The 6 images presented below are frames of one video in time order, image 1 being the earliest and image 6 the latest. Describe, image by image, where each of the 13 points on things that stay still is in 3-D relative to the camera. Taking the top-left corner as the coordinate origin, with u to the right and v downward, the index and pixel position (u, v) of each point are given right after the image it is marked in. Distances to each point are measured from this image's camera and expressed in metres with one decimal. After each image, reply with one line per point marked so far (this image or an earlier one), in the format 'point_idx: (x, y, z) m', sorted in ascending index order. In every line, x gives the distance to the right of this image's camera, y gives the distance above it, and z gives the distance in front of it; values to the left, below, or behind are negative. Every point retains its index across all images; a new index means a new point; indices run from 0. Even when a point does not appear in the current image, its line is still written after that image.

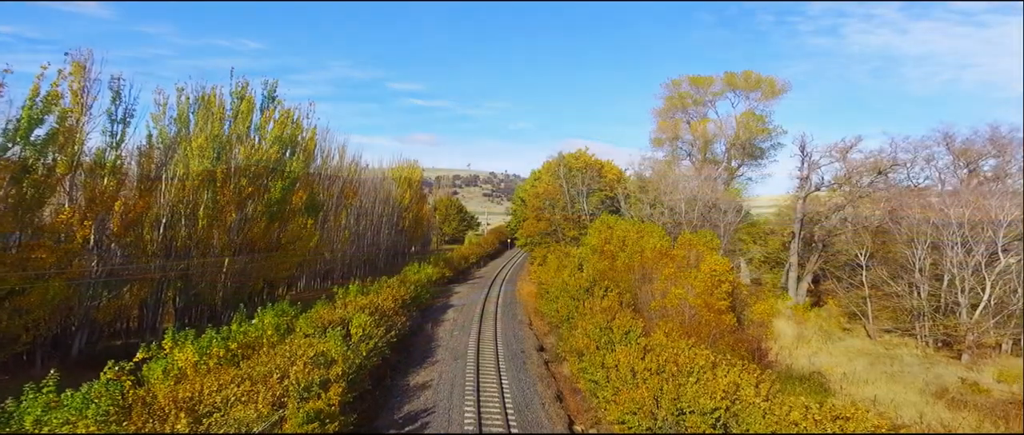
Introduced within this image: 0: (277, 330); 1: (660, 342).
0: (-7.0, -3.4, +15.3) m
1: (+4.6, -3.8, +15.6) m
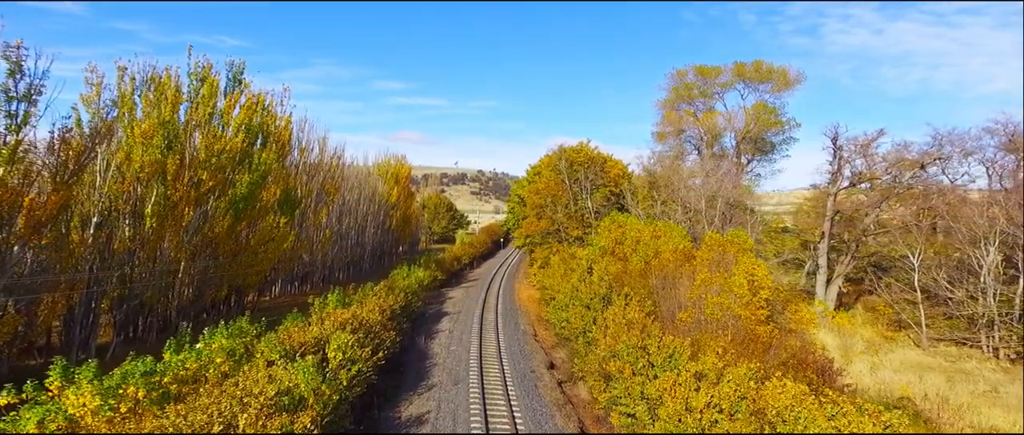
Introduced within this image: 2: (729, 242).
0: (-6.5, -3.3, +12.0) m
1: (+5.1, -3.7, +12.6) m
2: (+7.7, -0.9, +19.0) m
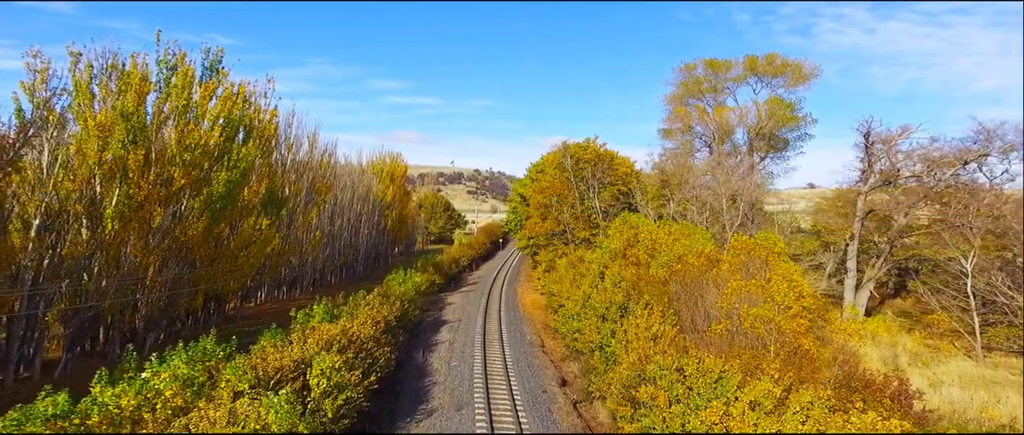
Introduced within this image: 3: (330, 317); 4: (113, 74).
0: (-6.2, -3.3, +9.9) m
1: (+5.4, -3.7, +10.6) m
2: (+8.0, -0.9, +17.0) m
3: (-6.1, -3.4, +17.4) m
4: (-12.5, +4.5, +16.1) m
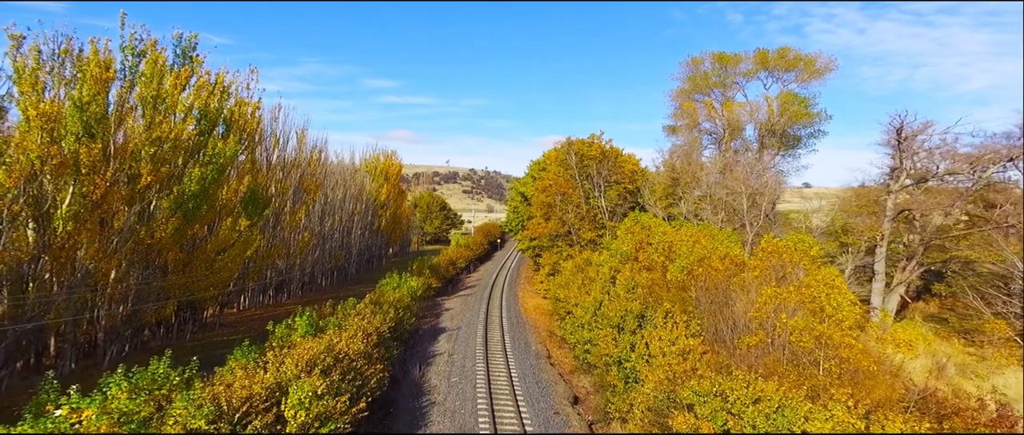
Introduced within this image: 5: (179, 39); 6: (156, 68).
0: (-5.9, -3.3, +8.0) m
1: (+5.7, -3.7, +8.8) m
2: (+8.3, -0.9, +15.2) m
3: (-5.9, -3.3, +15.5) m
4: (-12.2, +4.5, +14.2) m
5: (-11.9, +6.5, +18.5) m
6: (-11.3, +4.9, +16.3) m
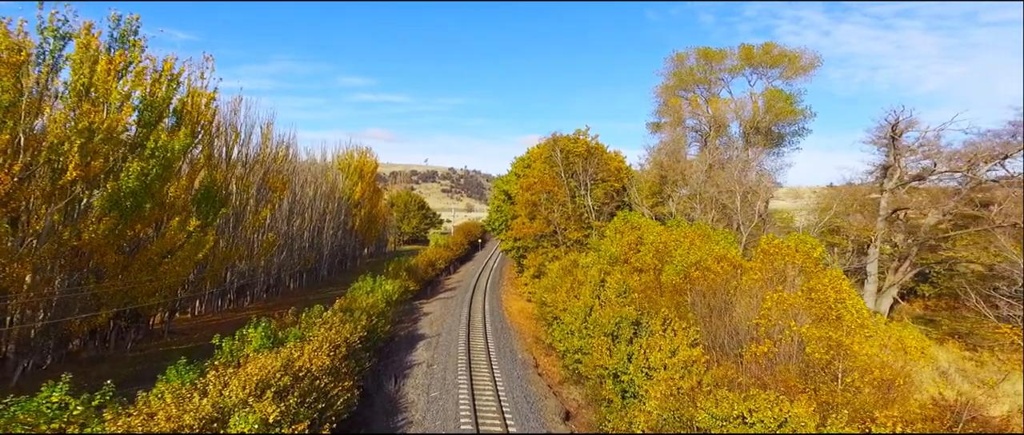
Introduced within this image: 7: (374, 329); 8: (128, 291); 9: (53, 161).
0: (-5.9, -3.3, +6.4) m
1: (+5.6, -3.7, +7.7) m
2: (+7.9, -0.9, +14.2) m
3: (-6.3, -3.4, +13.9) m
4: (-12.5, +4.5, +12.3) m
5: (-12.4, +6.4, +16.6) m
6: (-11.7, +4.9, +14.5) m
7: (-5.0, -4.1, +18.9) m
8: (-11.9, -2.3, +16.2) m
9: (-11.4, +1.5, +13.3) m
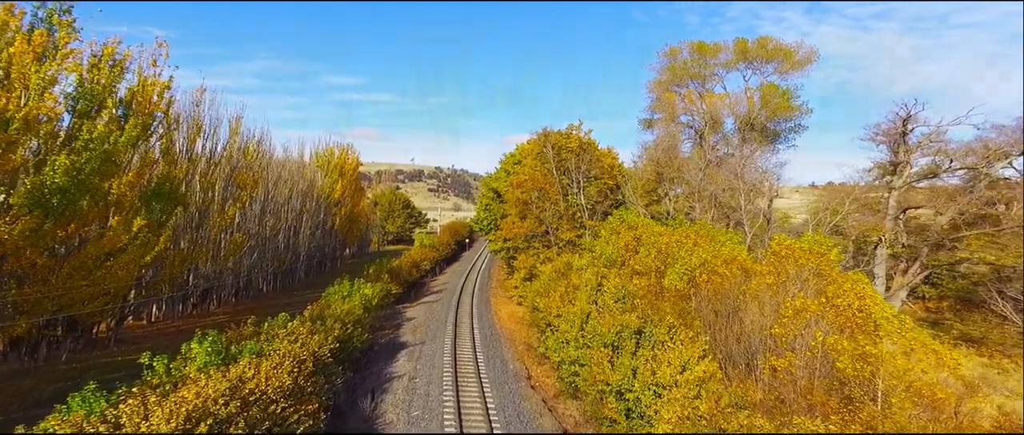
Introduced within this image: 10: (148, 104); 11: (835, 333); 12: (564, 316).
0: (-5.9, -3.3, +4.7) m
1: (+5.6, -3.7, +6.3) m
2: (+7.7, -0.9, +12.8) m
3: (-6.5, -3.3, +12.1) m
4: (-12.7, +4.5, +10.4) m
5: (-12.7, +6.5, +14.7) m
6: (-12.0, +4.9, +12.6) m
7: (-5.3, -4.1, +17.2) m
8: (-12.1, -2.3, +14.4) m
9: (-11.6, +1.6, +11.4) m
10: (-11.4, +3.8, +16.5) m
11: (+7.1, -2.5, +11.3) m
12: (+1.8, -3.7, +18.7) m
